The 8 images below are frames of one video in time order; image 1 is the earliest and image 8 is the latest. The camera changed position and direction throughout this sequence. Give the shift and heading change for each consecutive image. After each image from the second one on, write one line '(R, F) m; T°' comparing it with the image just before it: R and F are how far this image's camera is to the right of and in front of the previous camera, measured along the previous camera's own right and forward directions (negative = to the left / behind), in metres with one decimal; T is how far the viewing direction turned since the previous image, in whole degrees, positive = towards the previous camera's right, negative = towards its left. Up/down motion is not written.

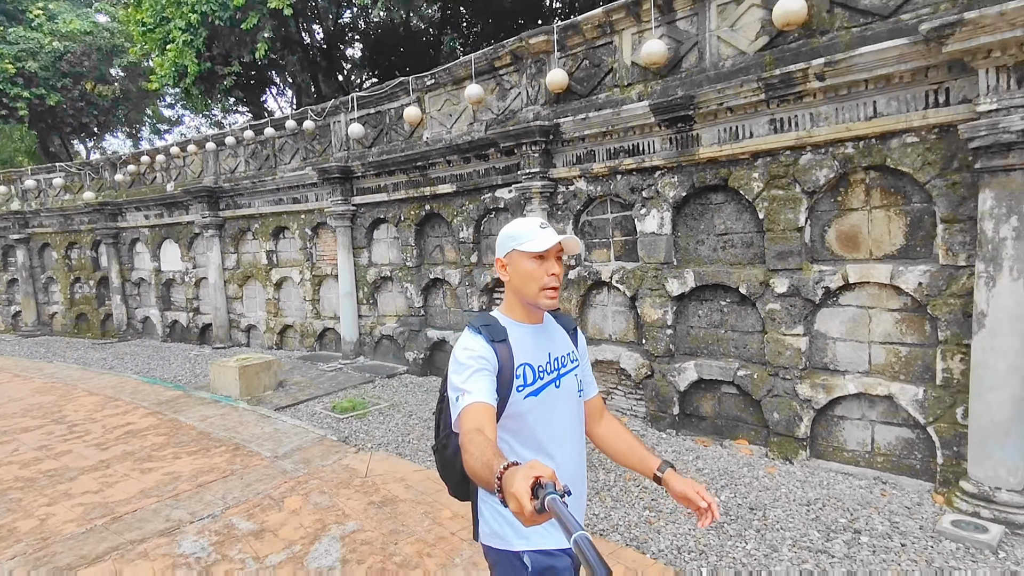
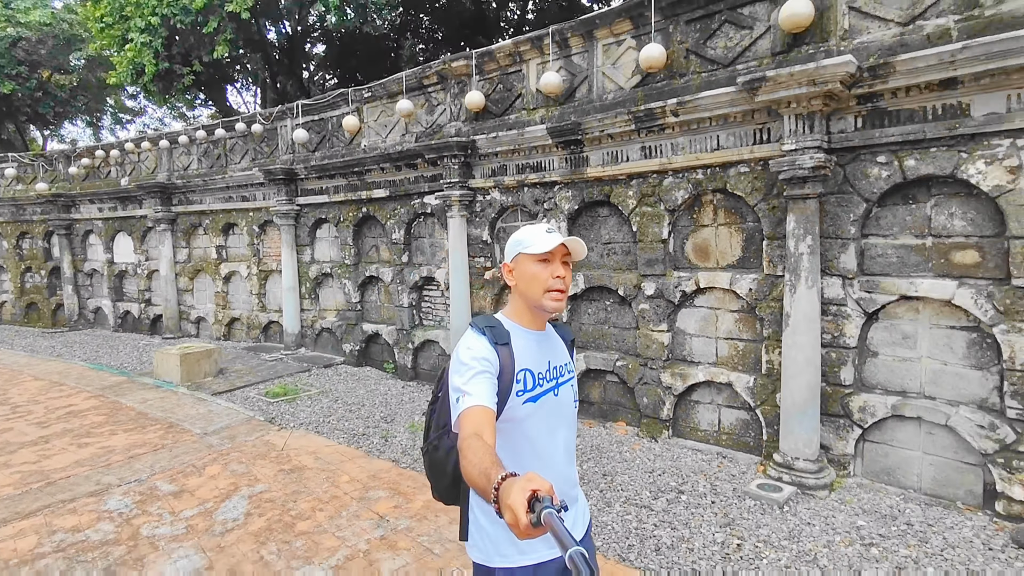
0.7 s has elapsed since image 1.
(+0.7, -0.7) m; +3°
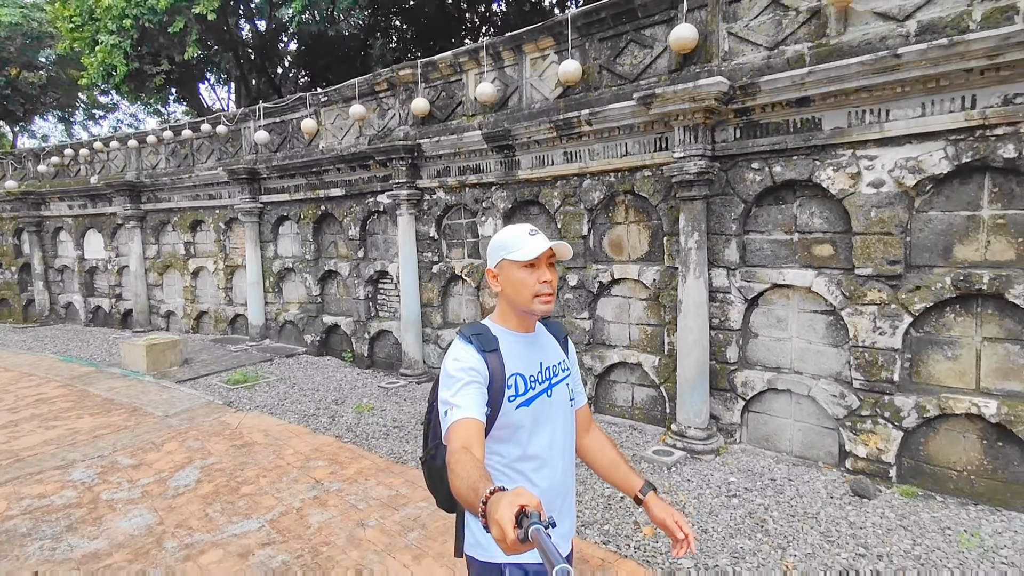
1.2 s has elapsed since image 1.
(+0.5, -0.6) m; +2°
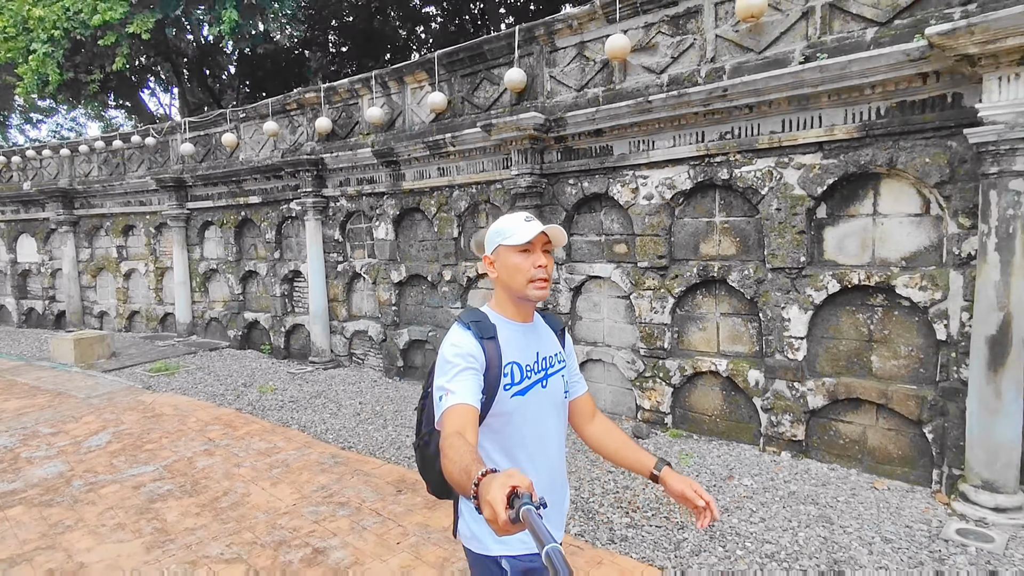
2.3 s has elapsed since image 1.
(+1.1, -1.2) m; +4°
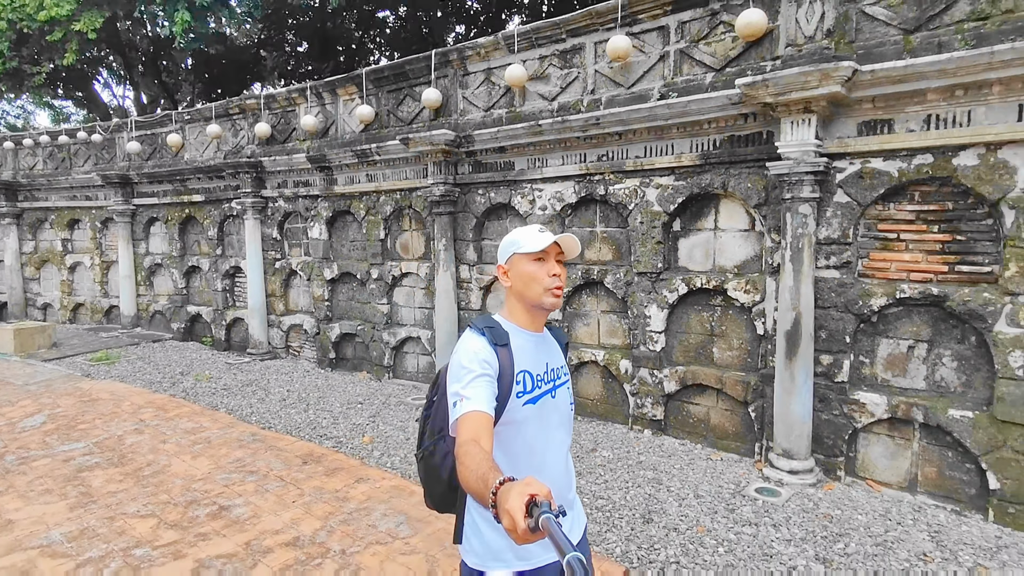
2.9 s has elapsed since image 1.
(+0.7, -0.7) m; +3°
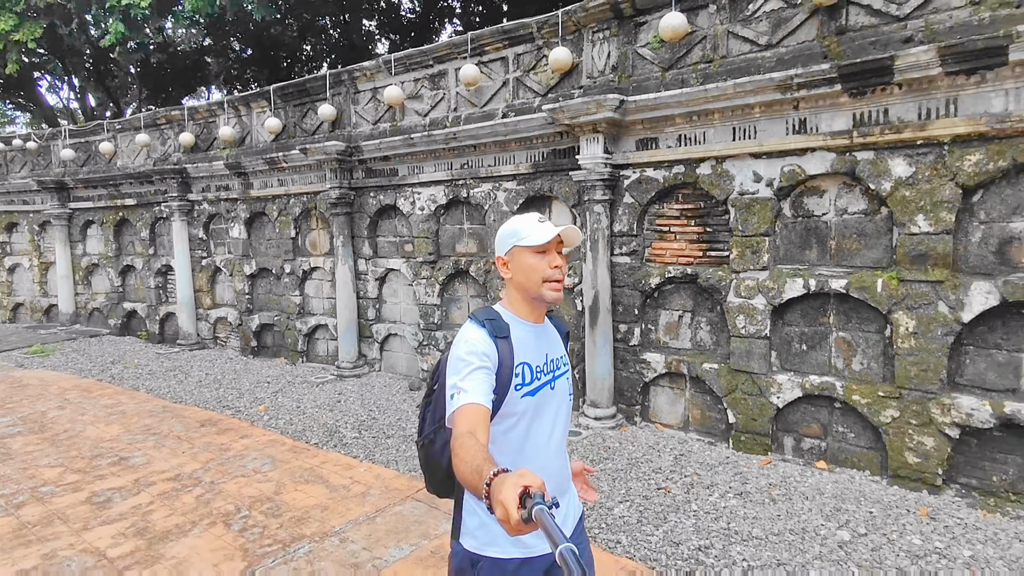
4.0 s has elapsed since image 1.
(+1.2, -1.1) m; +3°
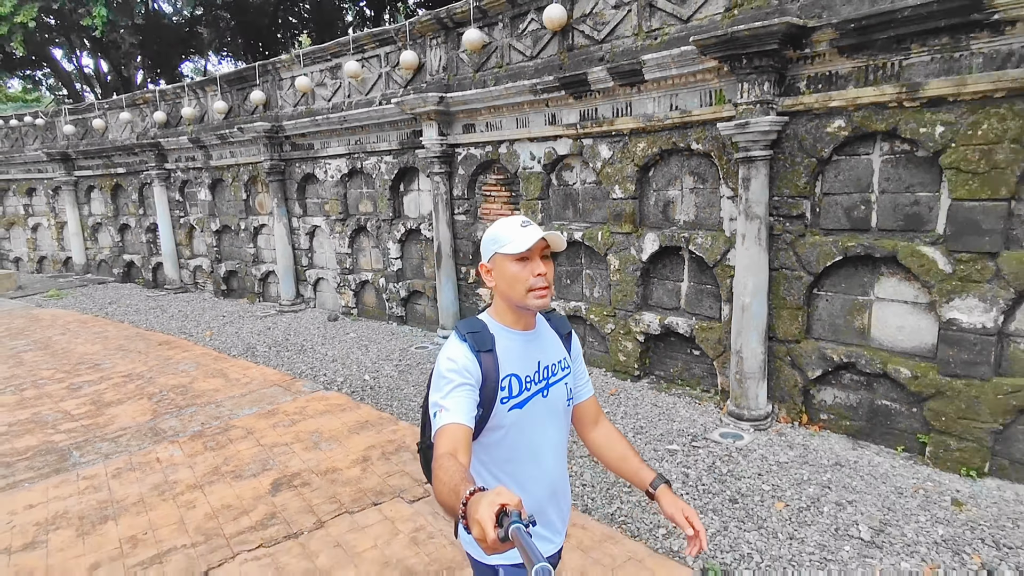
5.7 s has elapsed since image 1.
(+2.2, -1.8) m; -3°
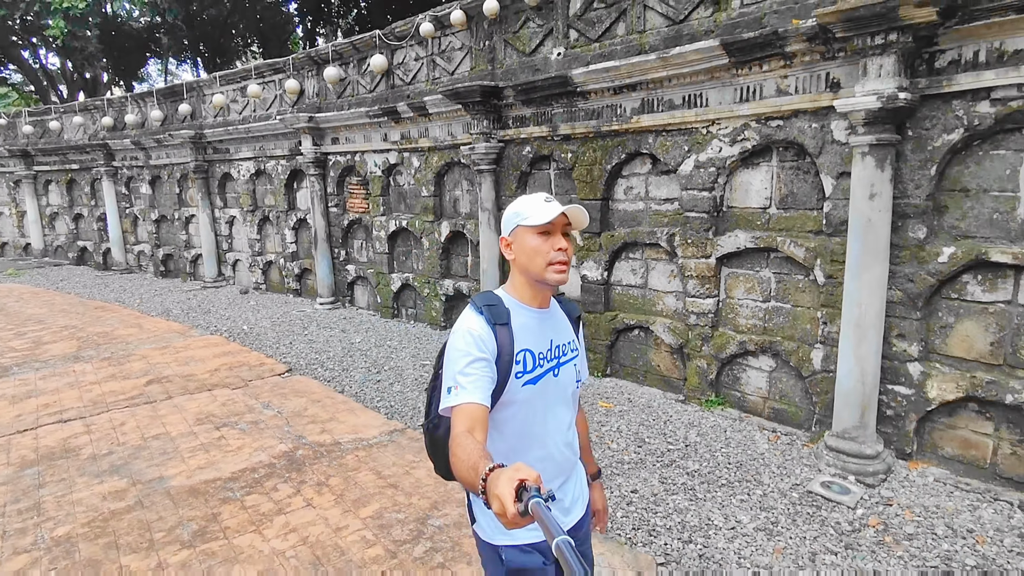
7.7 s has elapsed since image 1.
(+2.1, -2.3) m; +2°
